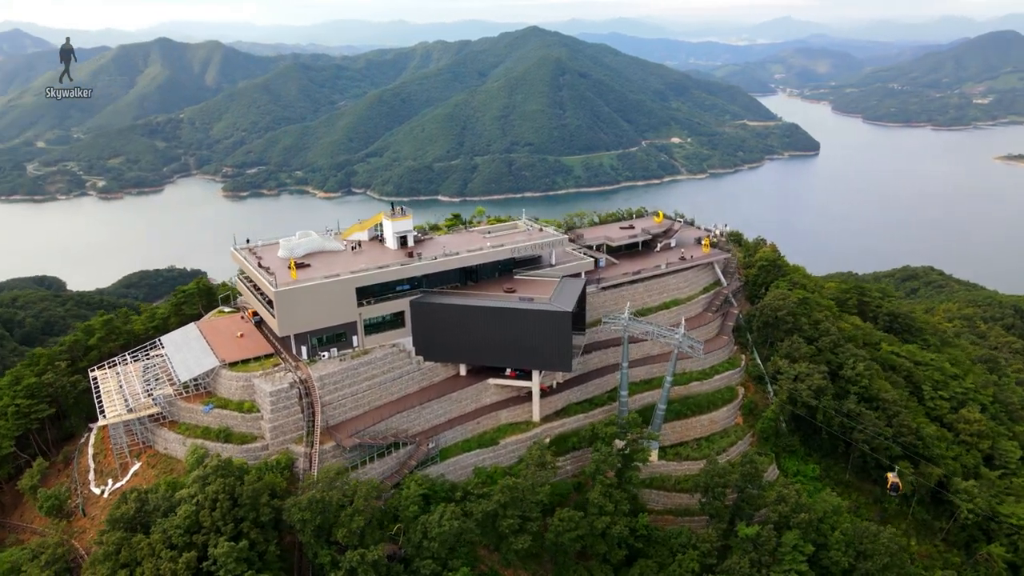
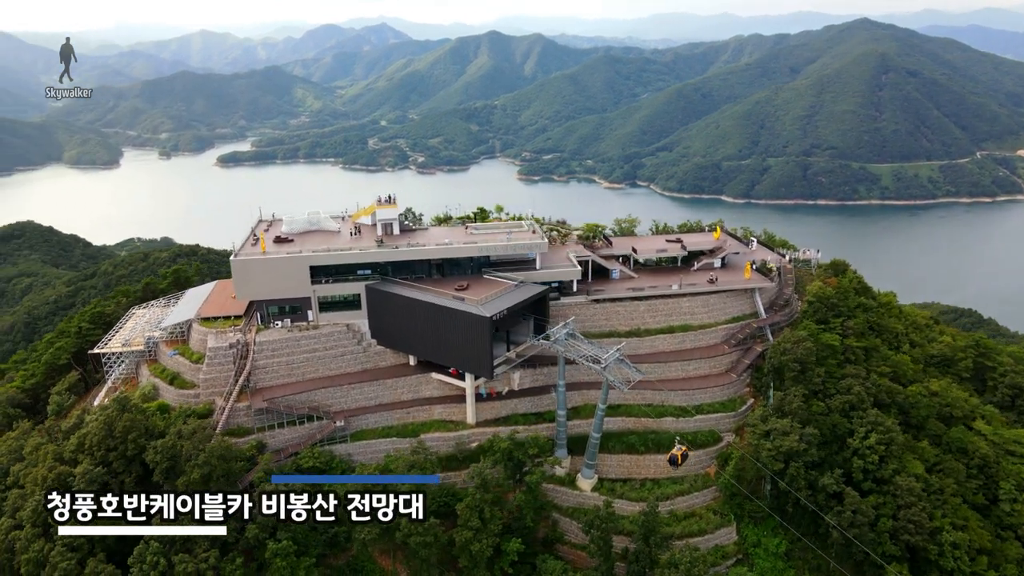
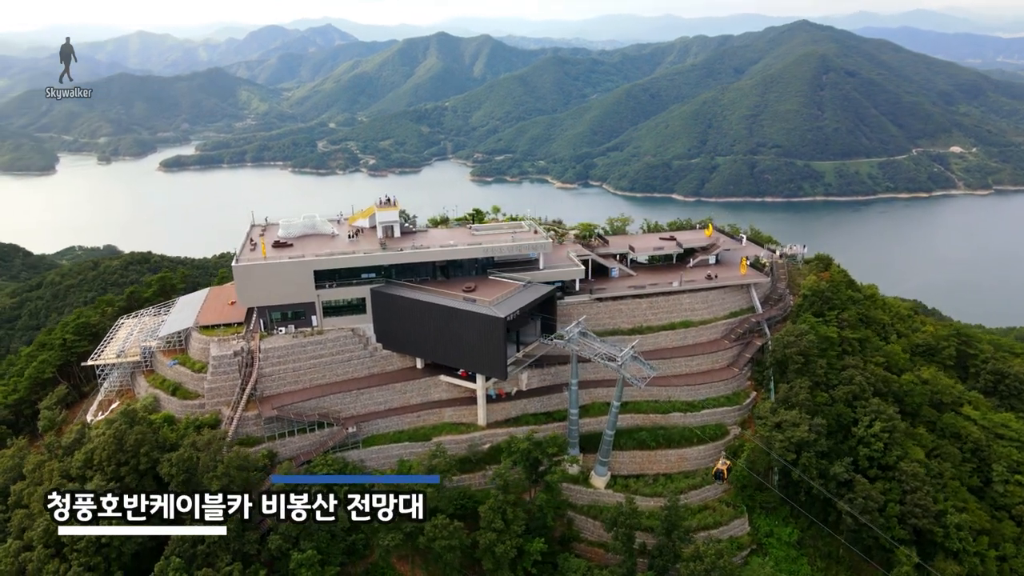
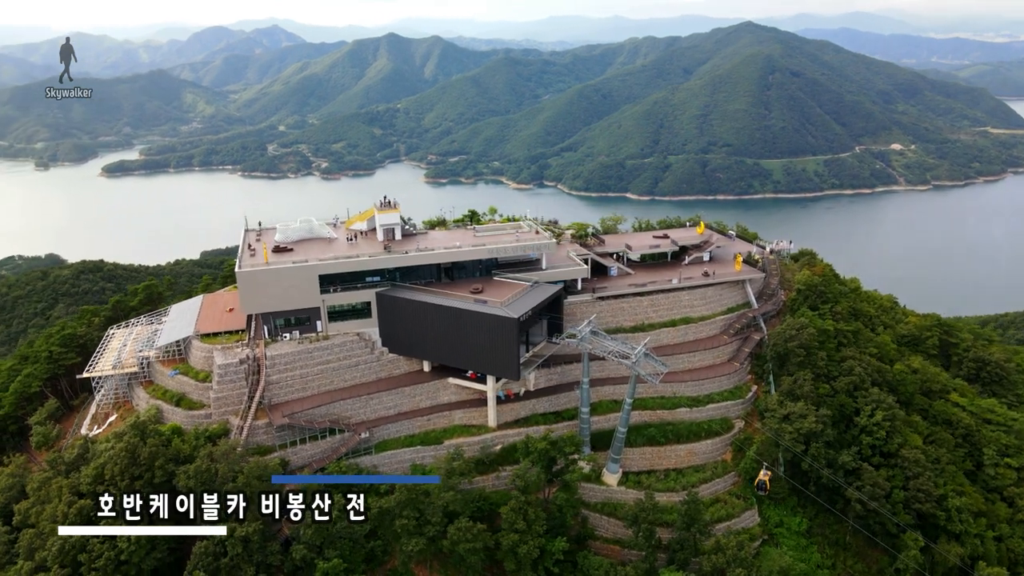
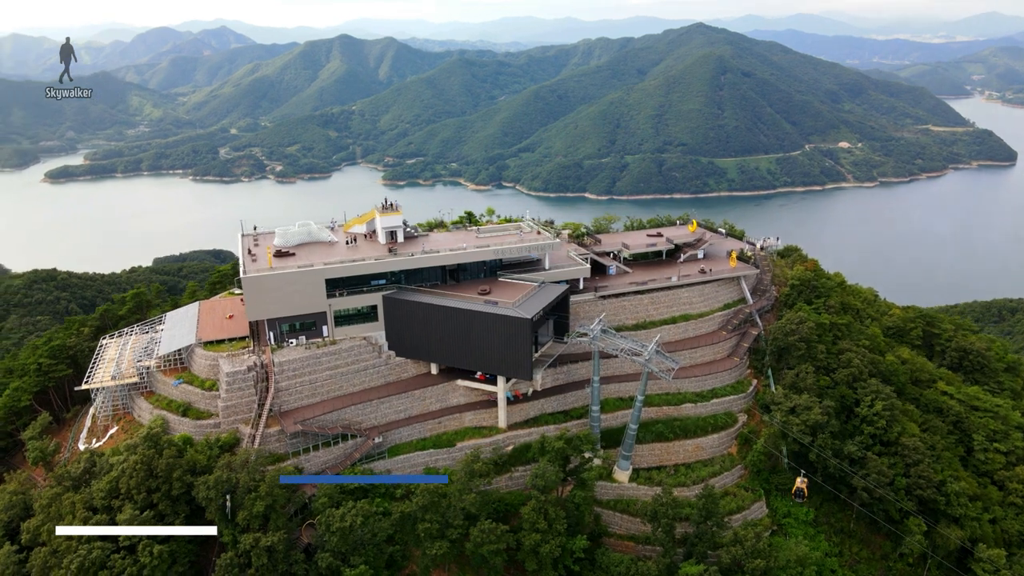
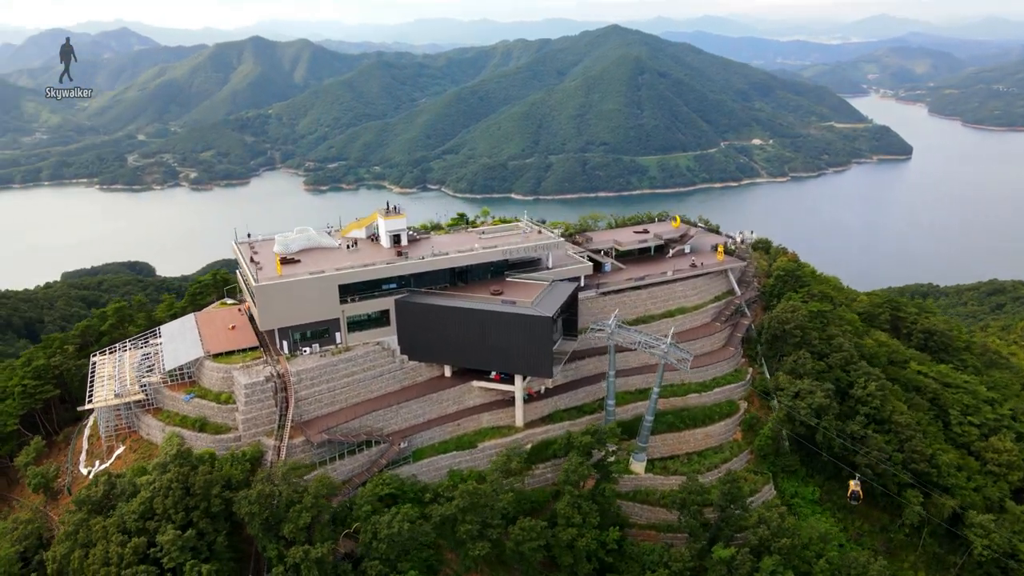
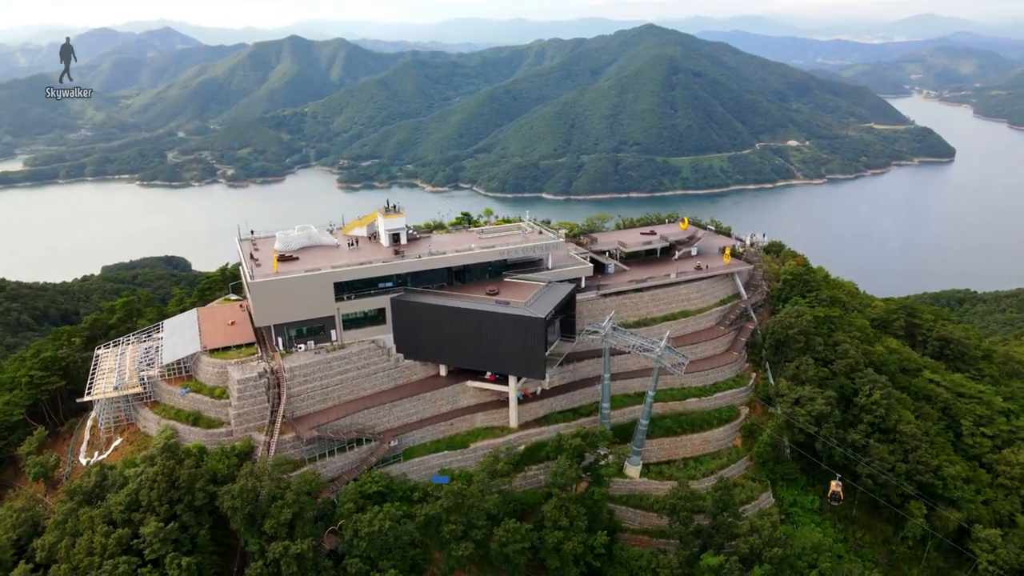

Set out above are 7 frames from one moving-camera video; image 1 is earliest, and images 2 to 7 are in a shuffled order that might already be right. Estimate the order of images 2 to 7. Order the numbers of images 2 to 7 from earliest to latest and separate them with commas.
6, 7, 5, 4, 3, 2
